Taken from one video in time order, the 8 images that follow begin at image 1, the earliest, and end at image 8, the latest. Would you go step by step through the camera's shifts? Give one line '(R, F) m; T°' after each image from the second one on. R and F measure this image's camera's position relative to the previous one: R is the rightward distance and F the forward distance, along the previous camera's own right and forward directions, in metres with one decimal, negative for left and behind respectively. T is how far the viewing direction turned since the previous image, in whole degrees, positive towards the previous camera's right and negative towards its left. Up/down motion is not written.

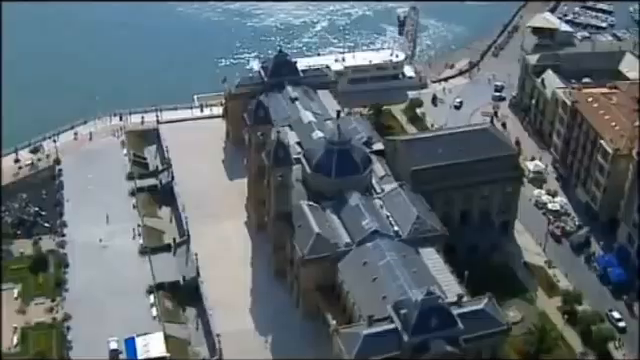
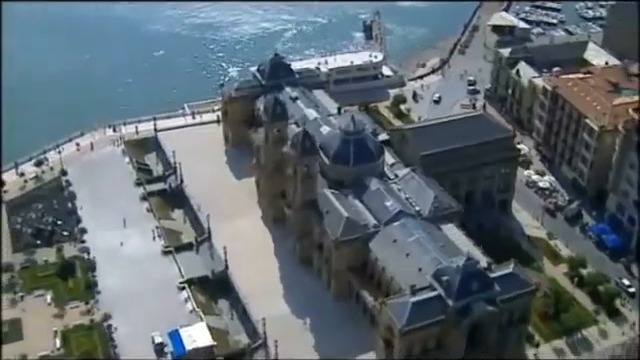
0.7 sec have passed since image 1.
(-4.9, -1.8) m; +5°
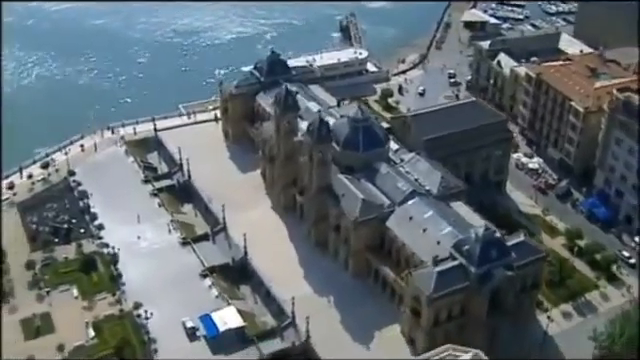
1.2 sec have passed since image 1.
(-3.5, -1.7) m; +4°
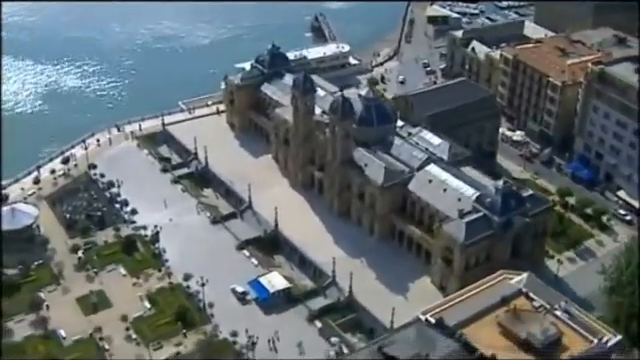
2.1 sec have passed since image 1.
(-5.7, -3.3) m; +5°
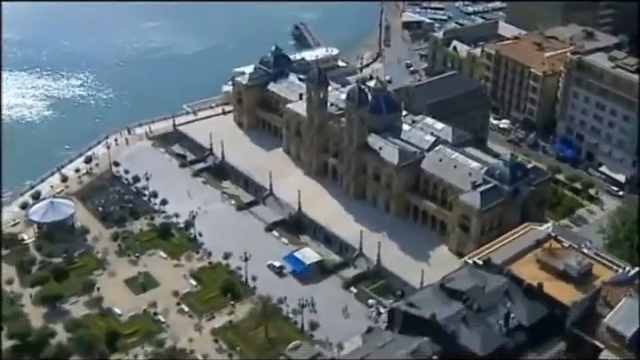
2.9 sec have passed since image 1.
(-4.8, -3.6) m; +4°
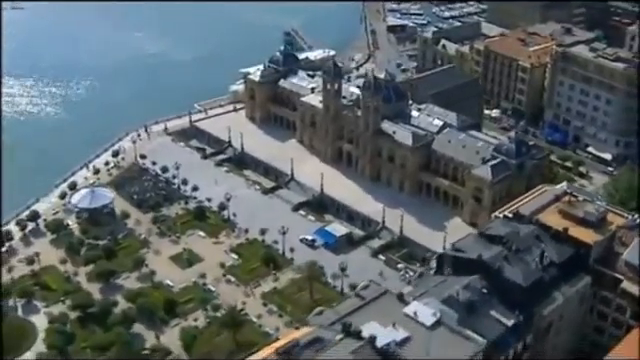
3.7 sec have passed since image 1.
(-4.5, -4.0) m; +3°
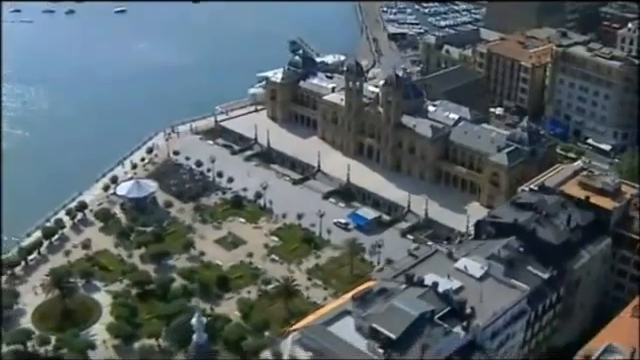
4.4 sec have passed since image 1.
(-3.8, -3.9) m; +2°
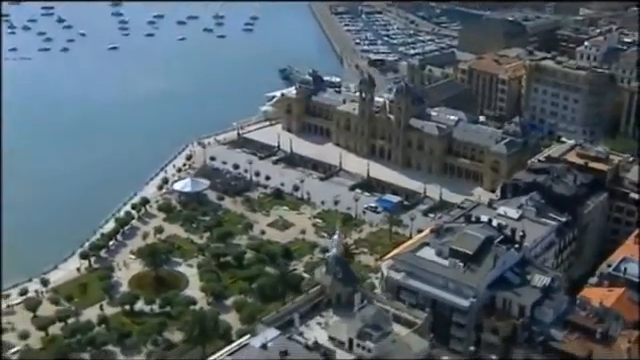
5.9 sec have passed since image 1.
(-7.7, -8.4) m; +5°
